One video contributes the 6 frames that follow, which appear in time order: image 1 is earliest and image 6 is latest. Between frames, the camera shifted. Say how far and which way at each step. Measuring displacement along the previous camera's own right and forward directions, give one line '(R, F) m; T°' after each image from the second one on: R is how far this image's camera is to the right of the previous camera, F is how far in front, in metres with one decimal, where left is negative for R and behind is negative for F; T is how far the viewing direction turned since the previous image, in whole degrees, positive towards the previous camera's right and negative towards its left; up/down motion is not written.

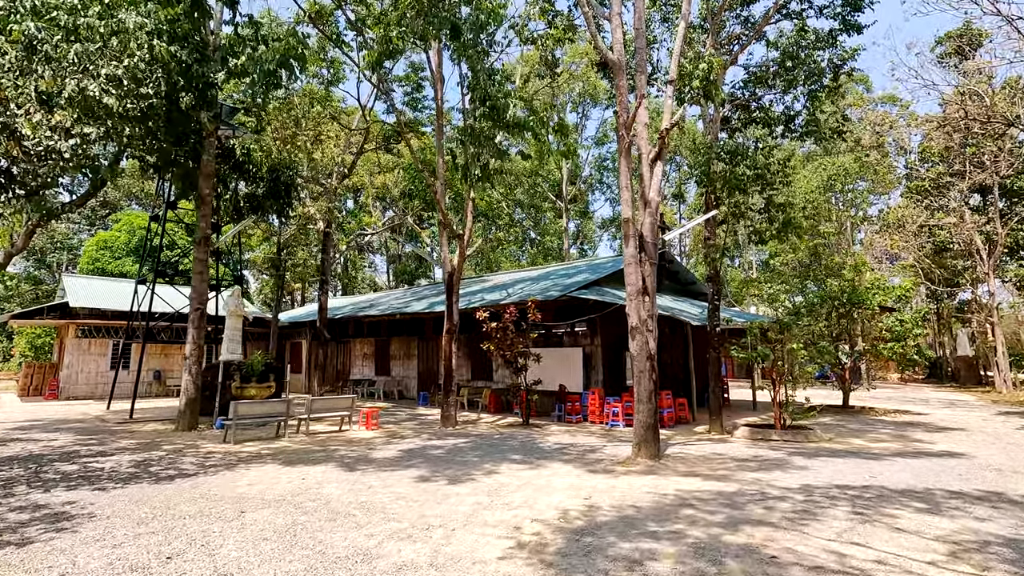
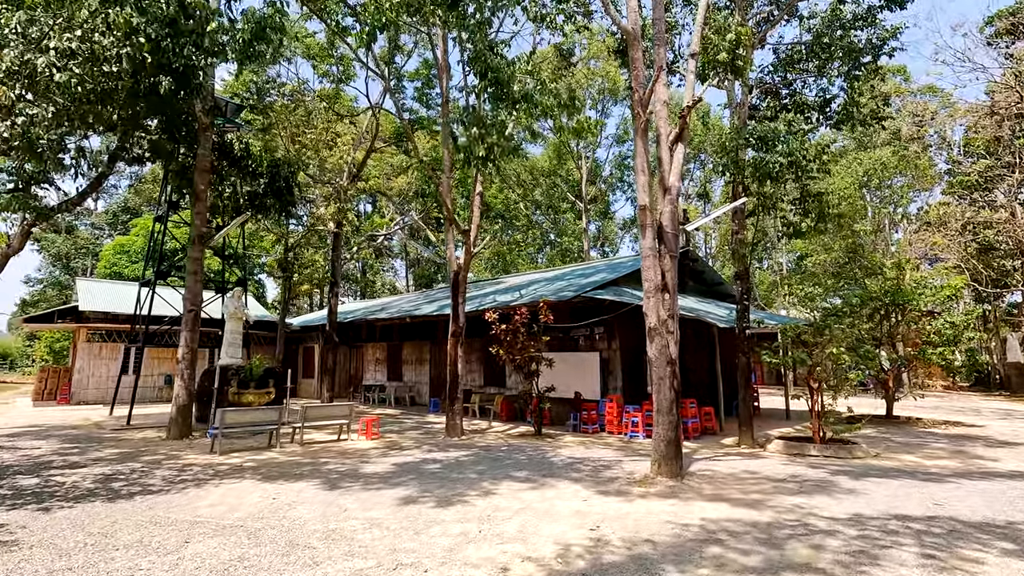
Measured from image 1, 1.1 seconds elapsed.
(+0.3, +0.8) m; -3°
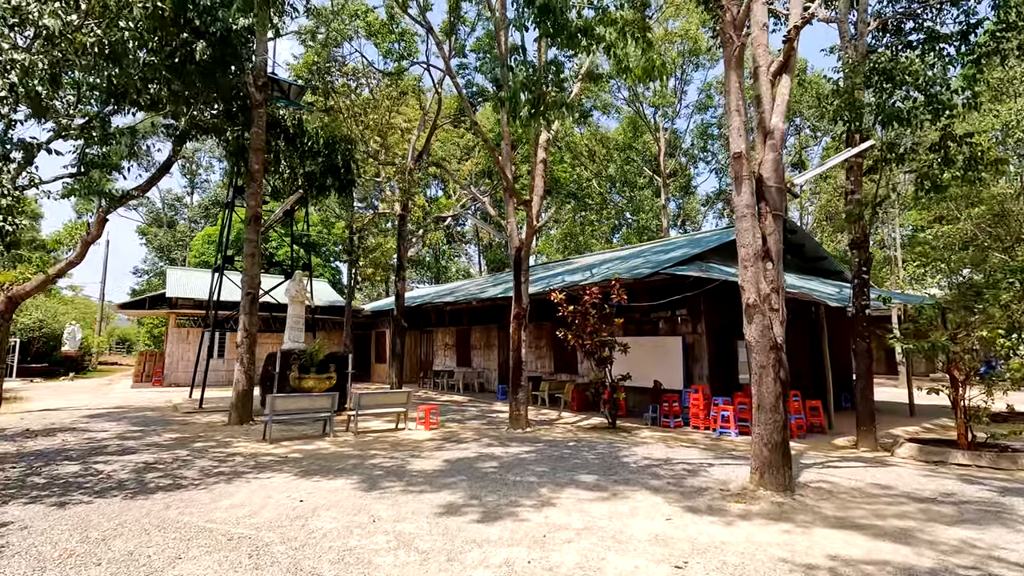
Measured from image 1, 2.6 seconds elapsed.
(+0.1, +1.1) m; -8°
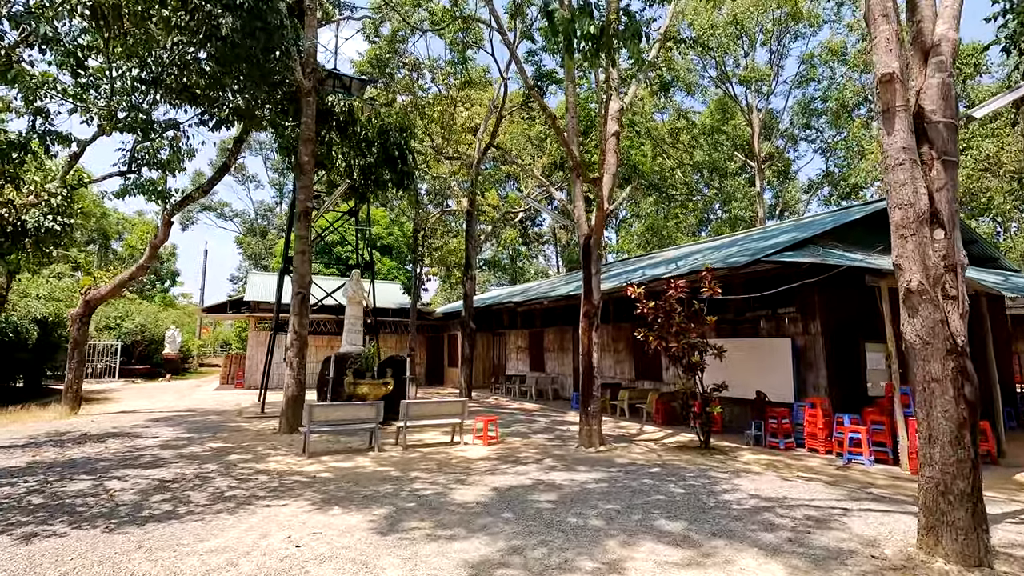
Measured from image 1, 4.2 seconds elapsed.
(+0.2, +1.3) m; -9°
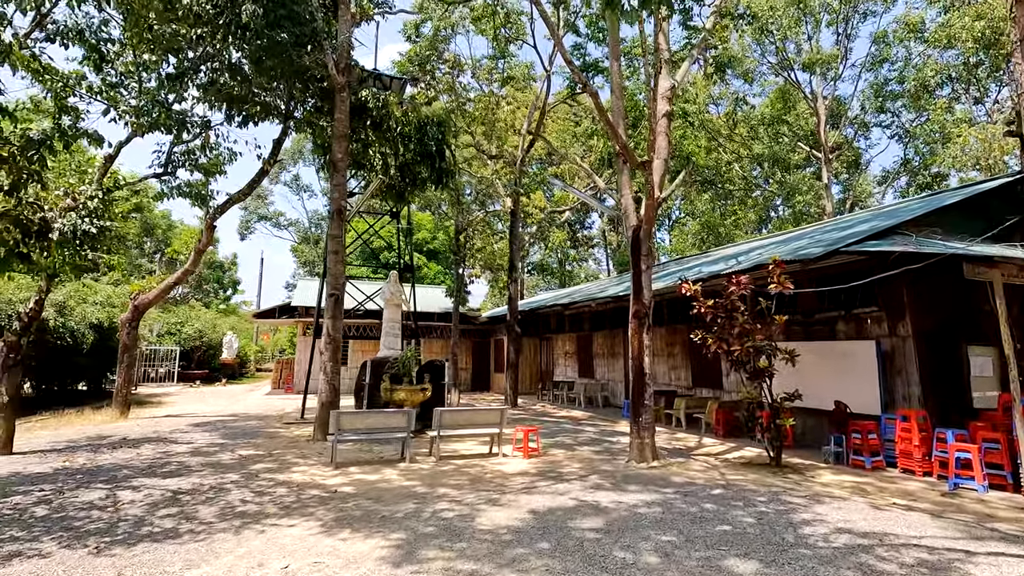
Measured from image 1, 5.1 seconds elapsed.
(+0.1, +0.7) m; -5°
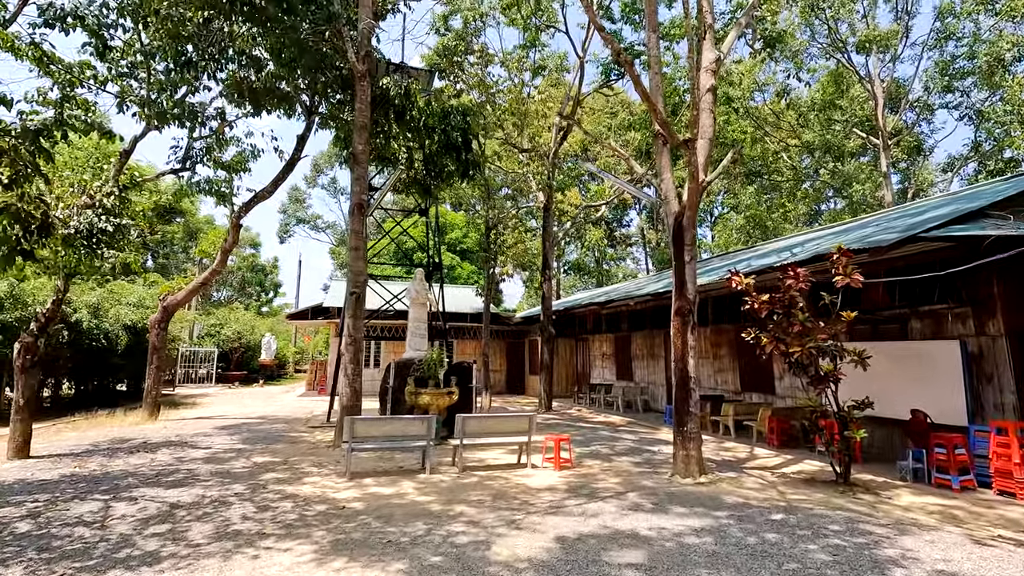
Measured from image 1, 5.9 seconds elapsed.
(+0.1, +0.6) m; -4°
